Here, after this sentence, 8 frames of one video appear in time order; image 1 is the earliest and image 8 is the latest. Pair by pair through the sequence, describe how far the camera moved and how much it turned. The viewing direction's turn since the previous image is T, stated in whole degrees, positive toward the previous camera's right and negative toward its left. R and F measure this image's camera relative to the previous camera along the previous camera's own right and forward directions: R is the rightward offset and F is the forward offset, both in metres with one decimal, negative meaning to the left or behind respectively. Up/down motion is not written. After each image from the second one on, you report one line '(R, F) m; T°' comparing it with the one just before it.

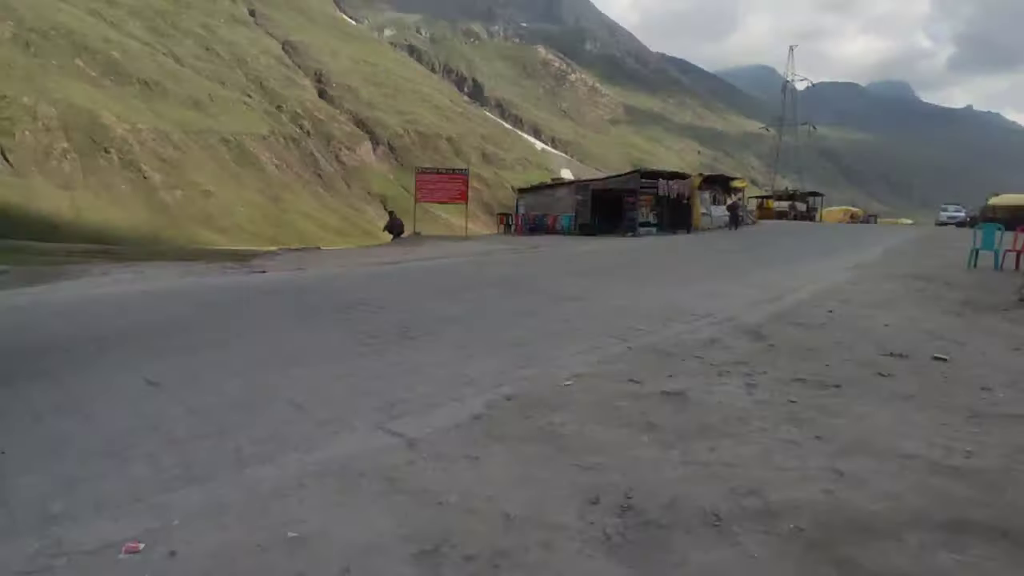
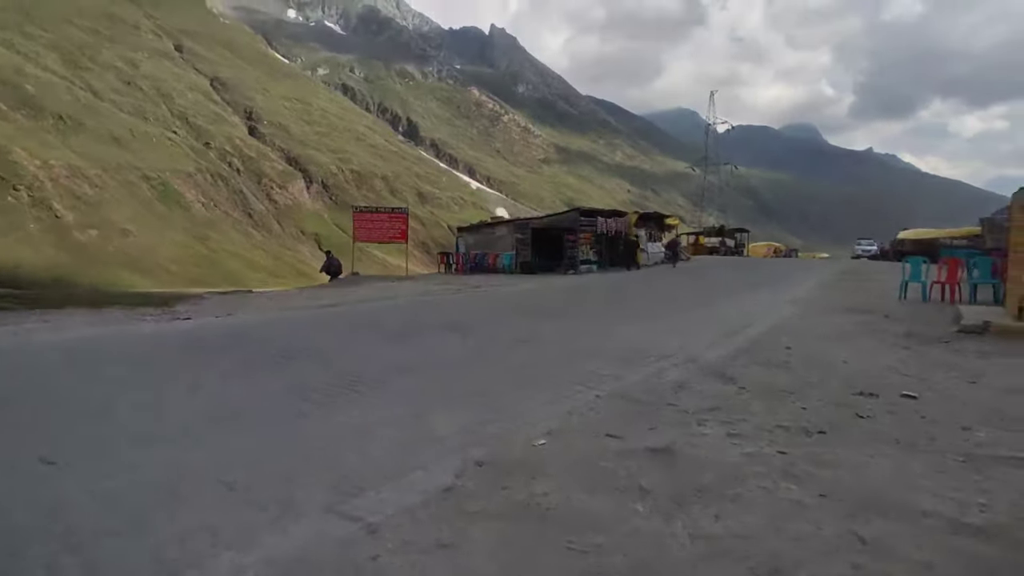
(-0.2, +0.5) m; +6°
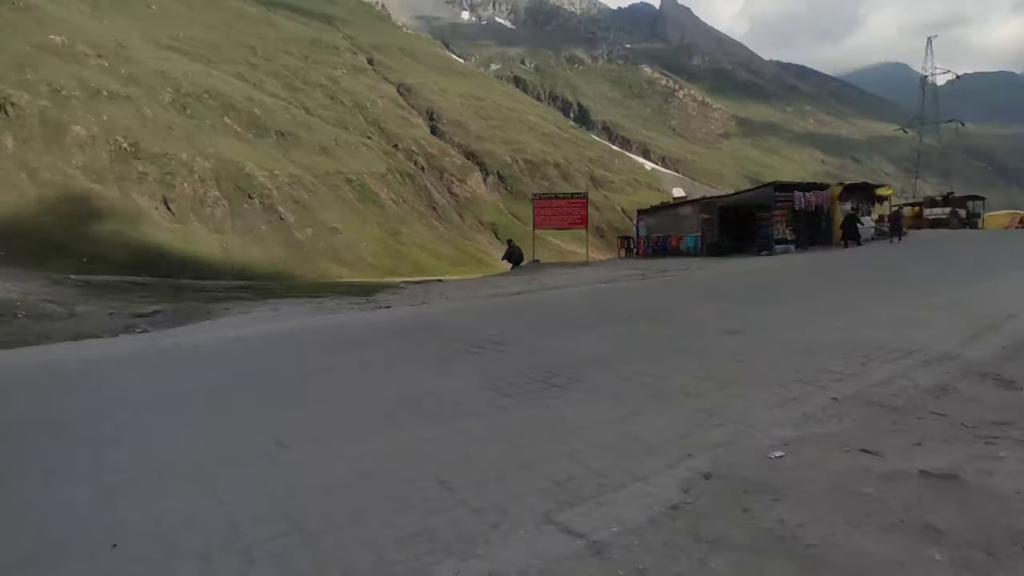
(-0.3, +0.4) m; -16°
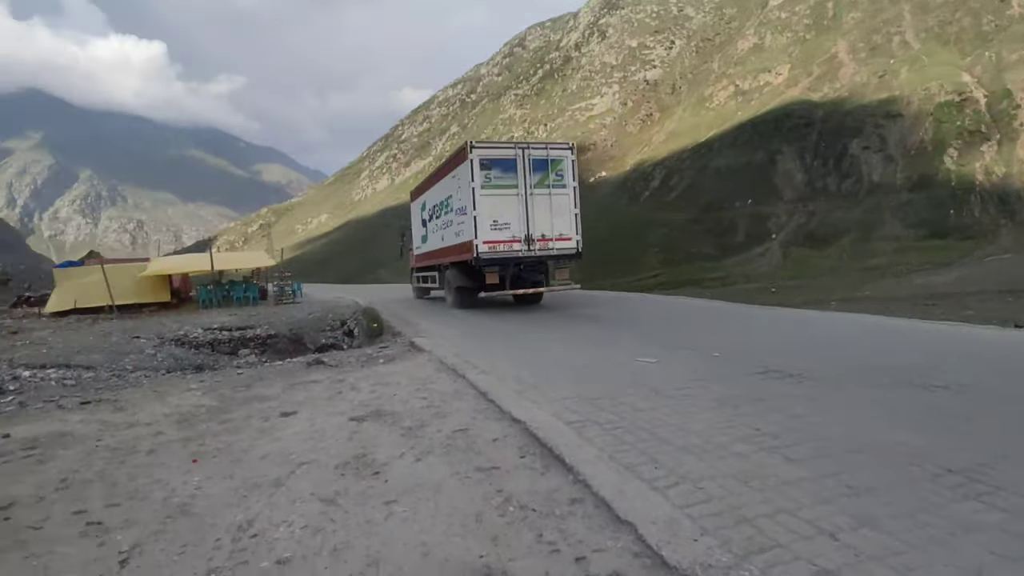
(+0.3, +0.9) m; -35°
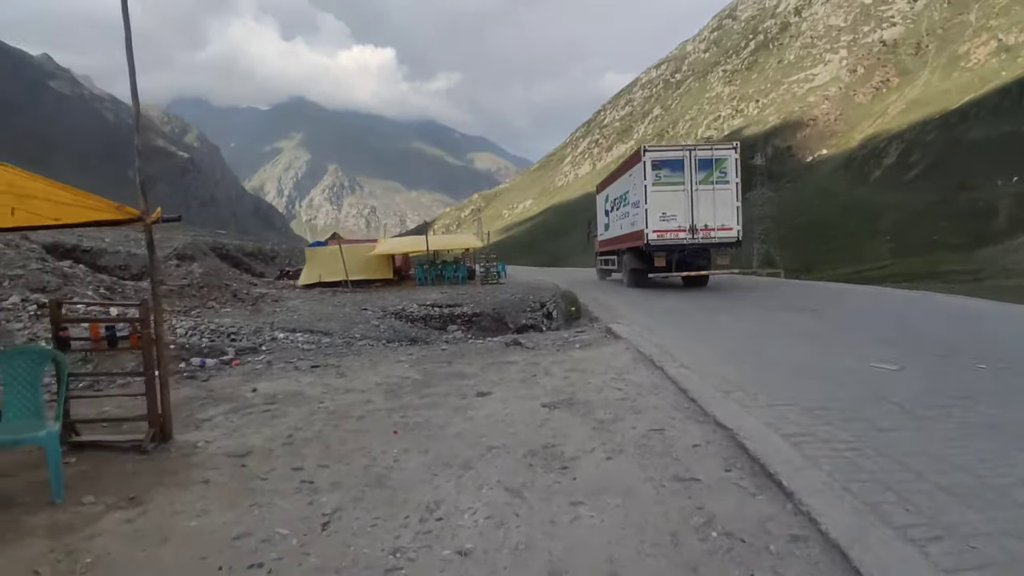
(-0.1, +0.4) m; -18°
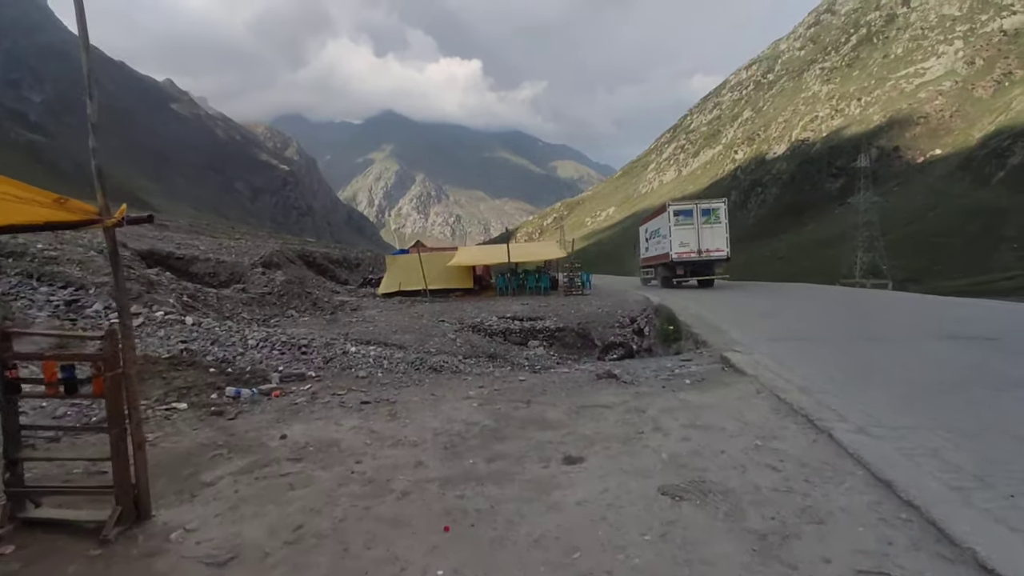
(-0.2, +1.9) m; -8°
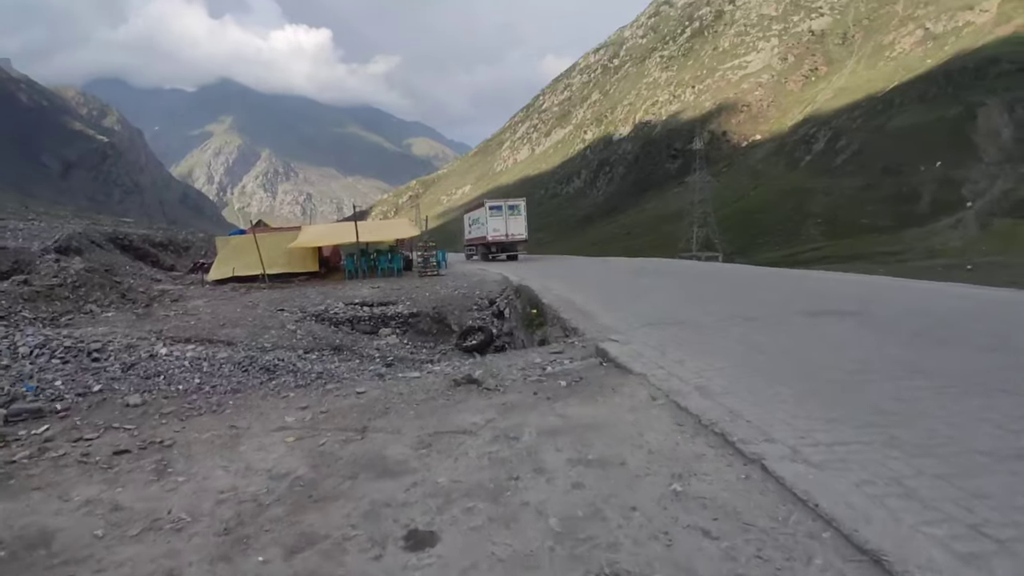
(+0.3, +1.8) m; +13°
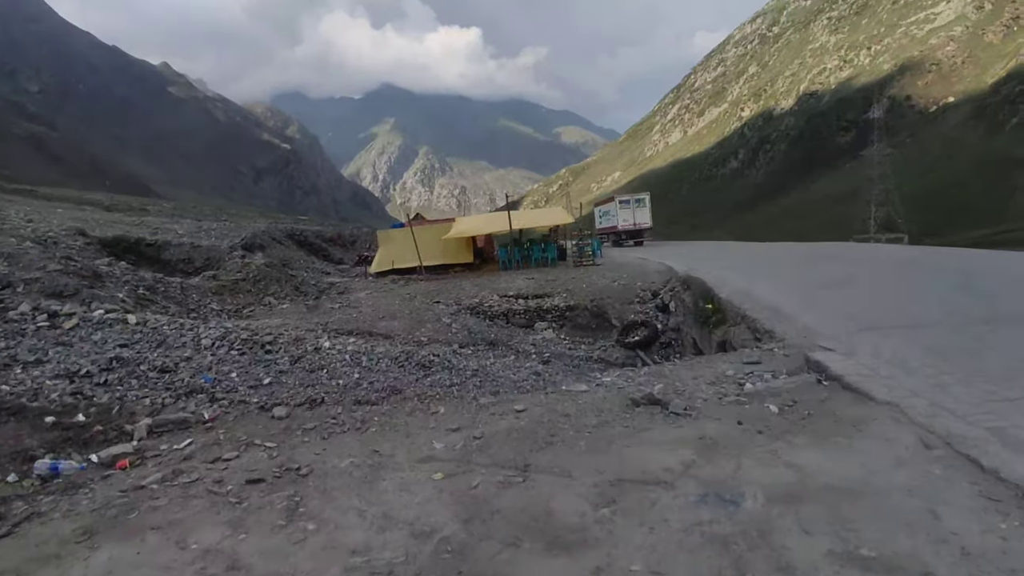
(-0.4, +1.3) m; -14°
